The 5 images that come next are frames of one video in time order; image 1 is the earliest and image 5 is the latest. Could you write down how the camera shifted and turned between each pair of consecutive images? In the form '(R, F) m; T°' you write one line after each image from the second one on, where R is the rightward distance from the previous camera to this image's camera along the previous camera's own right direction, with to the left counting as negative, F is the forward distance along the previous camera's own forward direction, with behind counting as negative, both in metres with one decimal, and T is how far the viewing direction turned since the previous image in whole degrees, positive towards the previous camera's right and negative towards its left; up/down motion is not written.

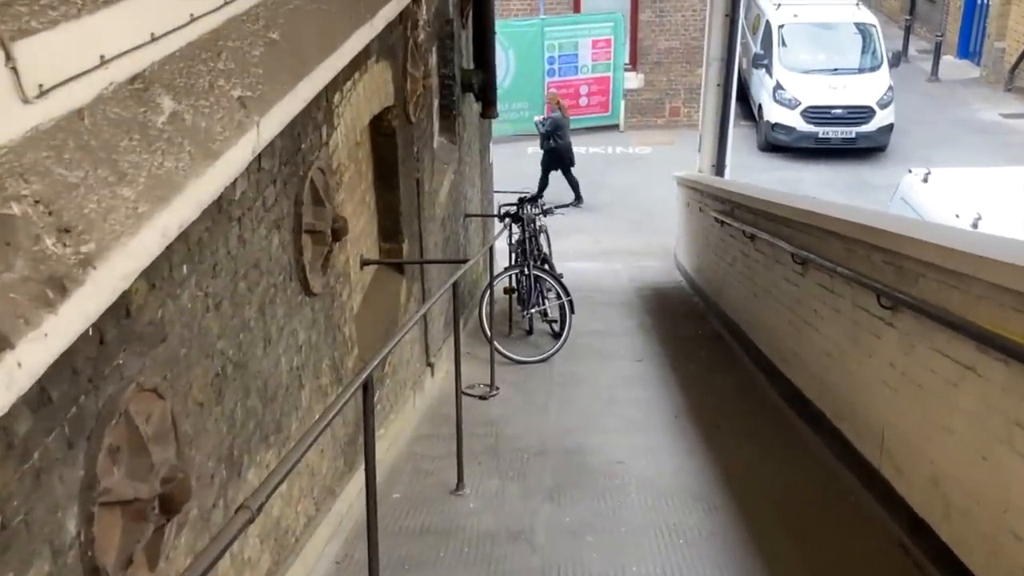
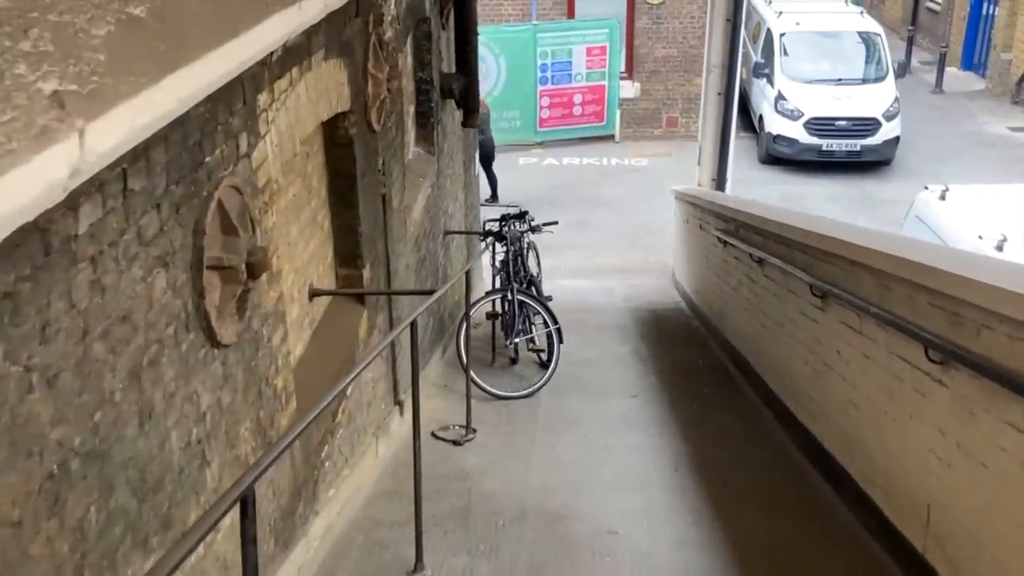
(+0.1, +0.7) m; 0°
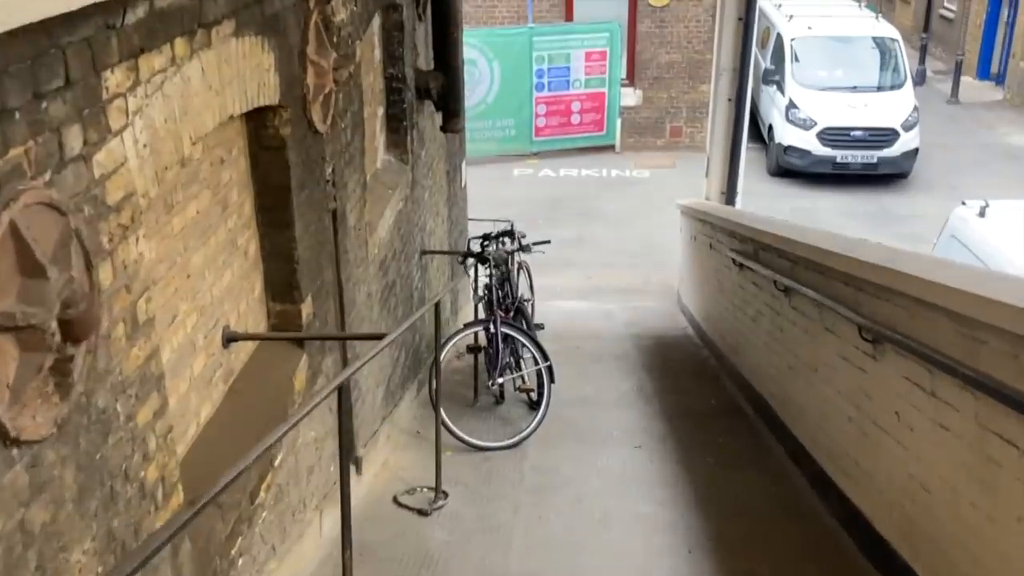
(+0.1, +0.9) m; 0°
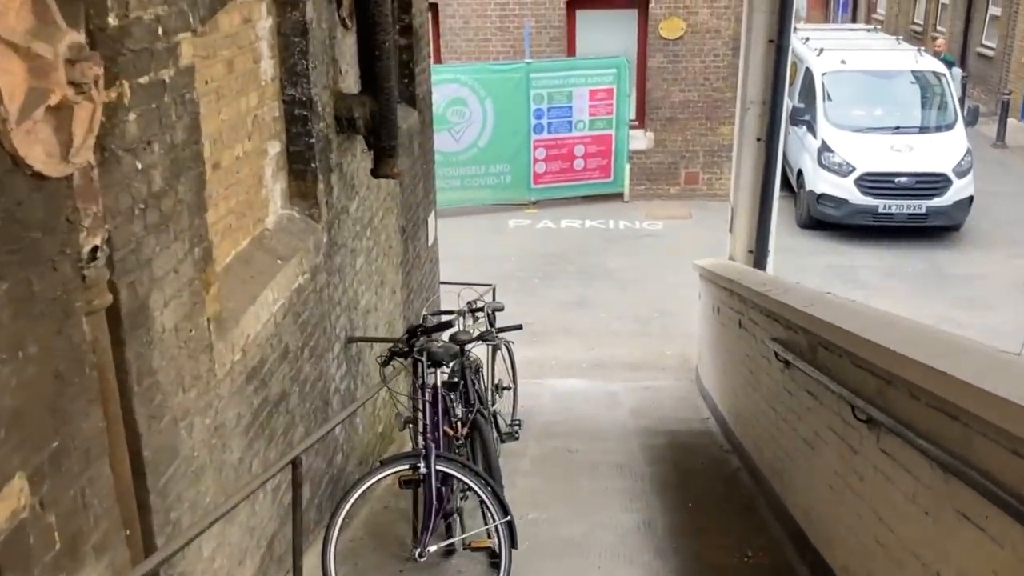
(+0.3, +1.7) m; -1°
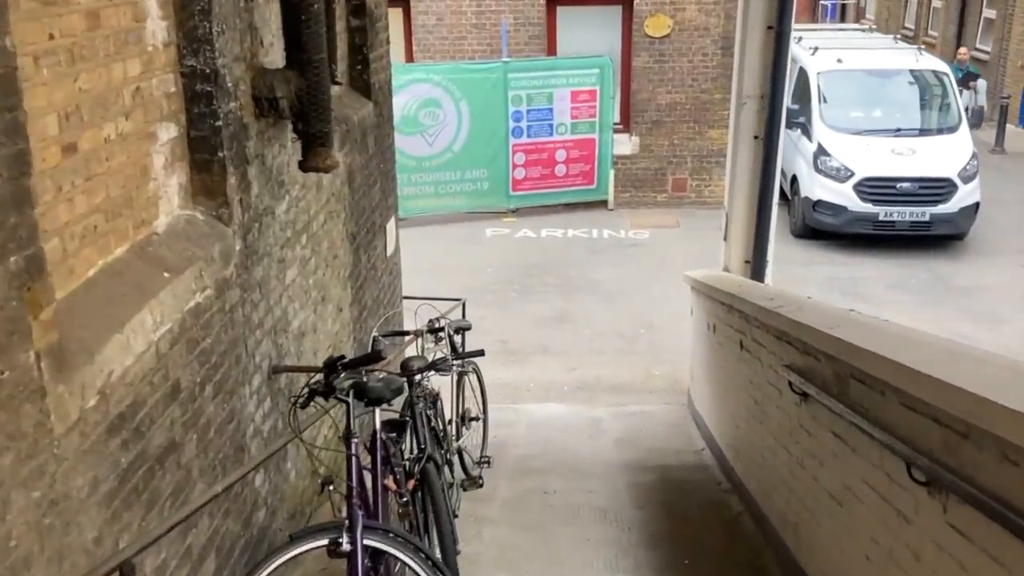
(+0.1, +0.8) m; +1°
